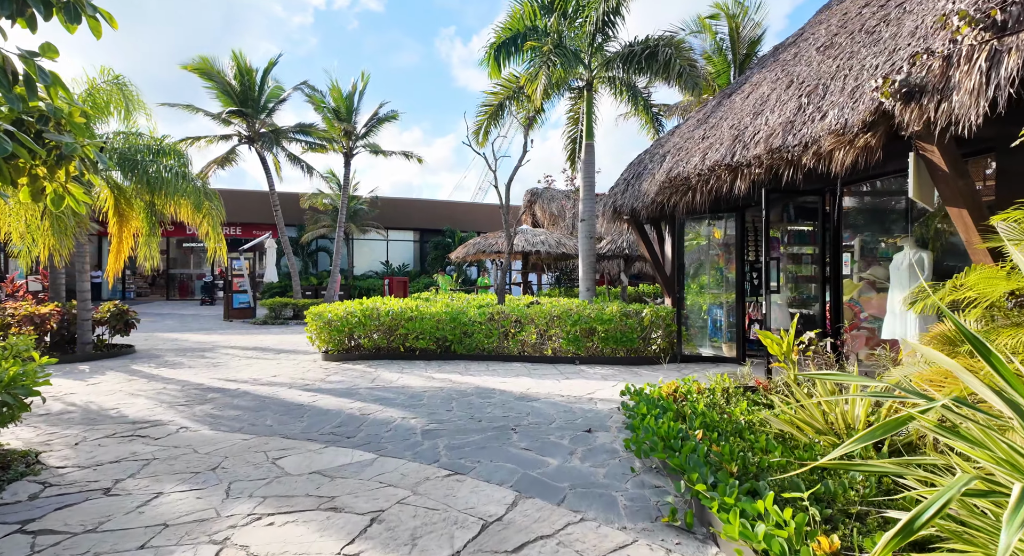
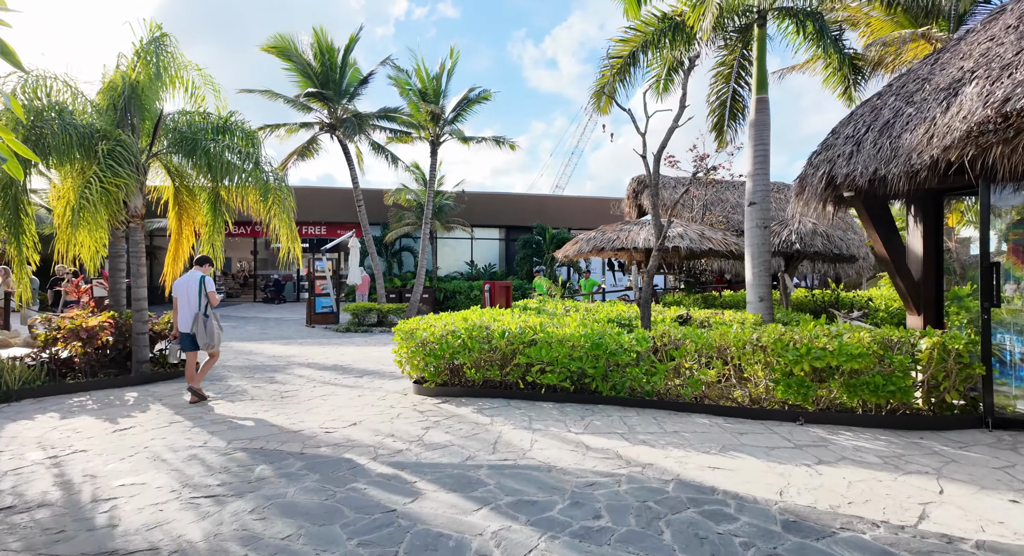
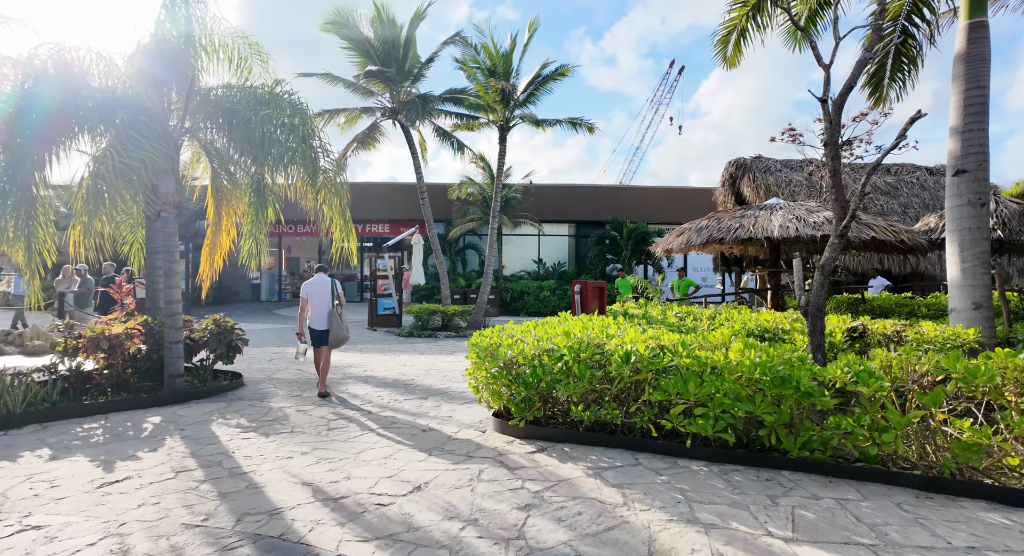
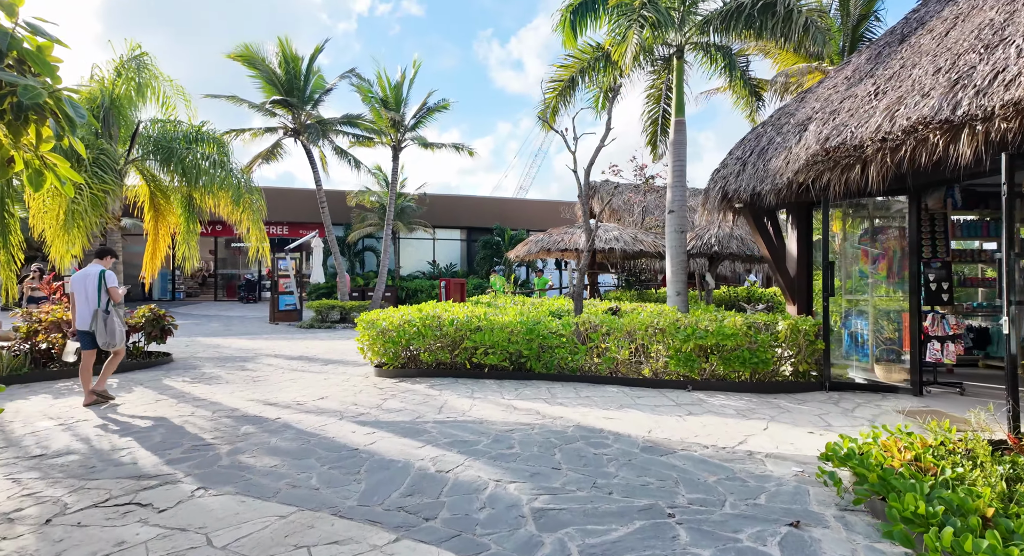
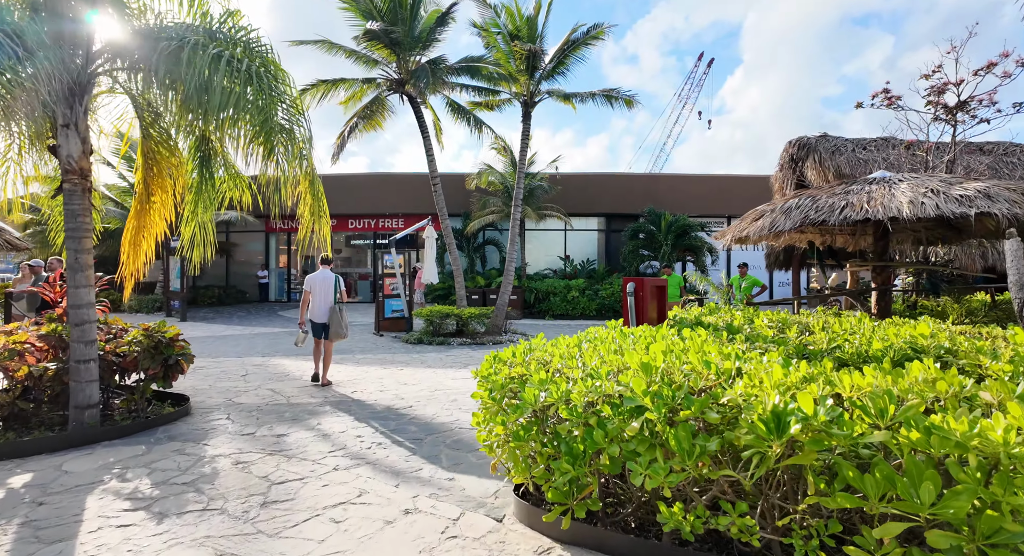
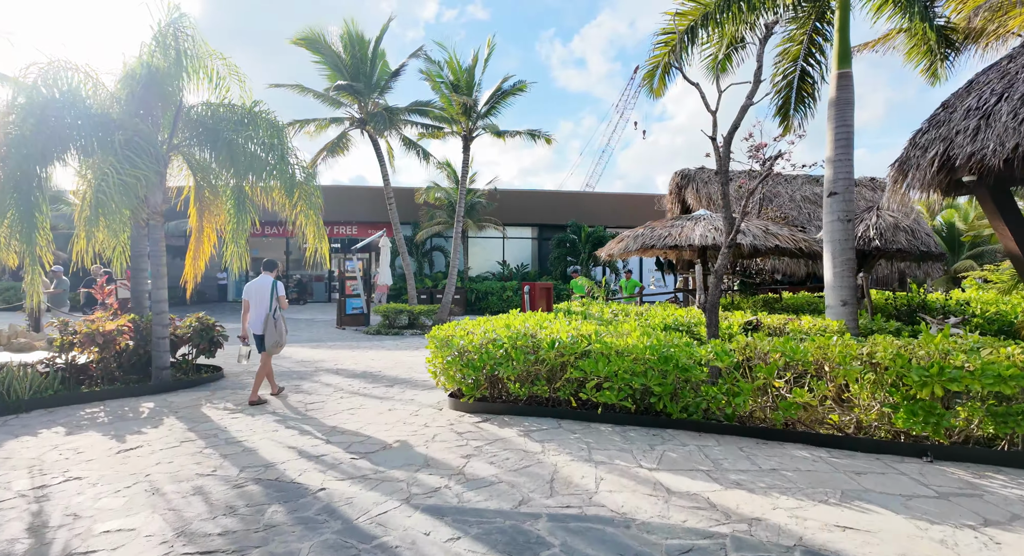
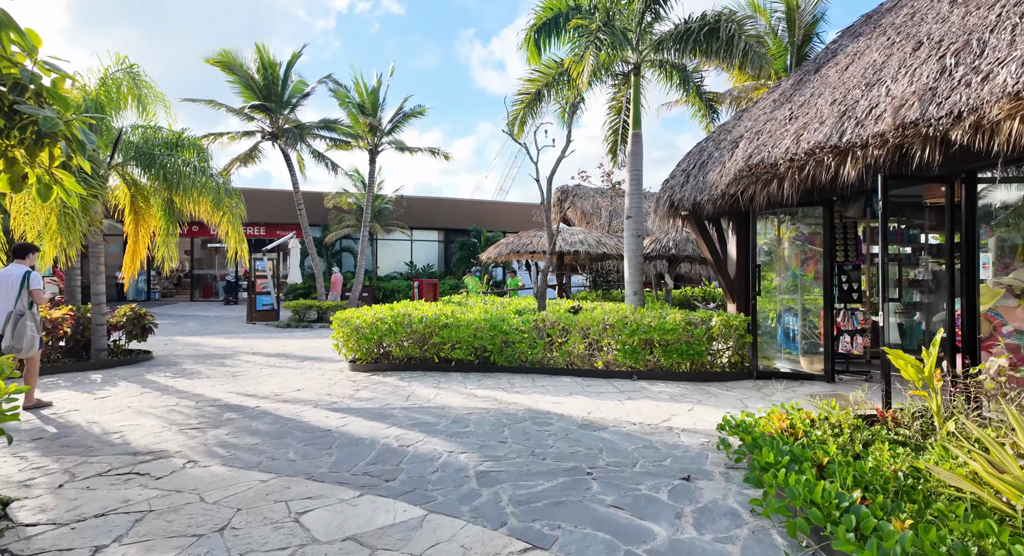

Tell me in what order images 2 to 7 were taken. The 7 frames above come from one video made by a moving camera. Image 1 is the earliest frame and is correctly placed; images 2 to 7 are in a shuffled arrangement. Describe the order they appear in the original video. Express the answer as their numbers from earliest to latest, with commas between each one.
7, 4, 2, 6, 3, 5
